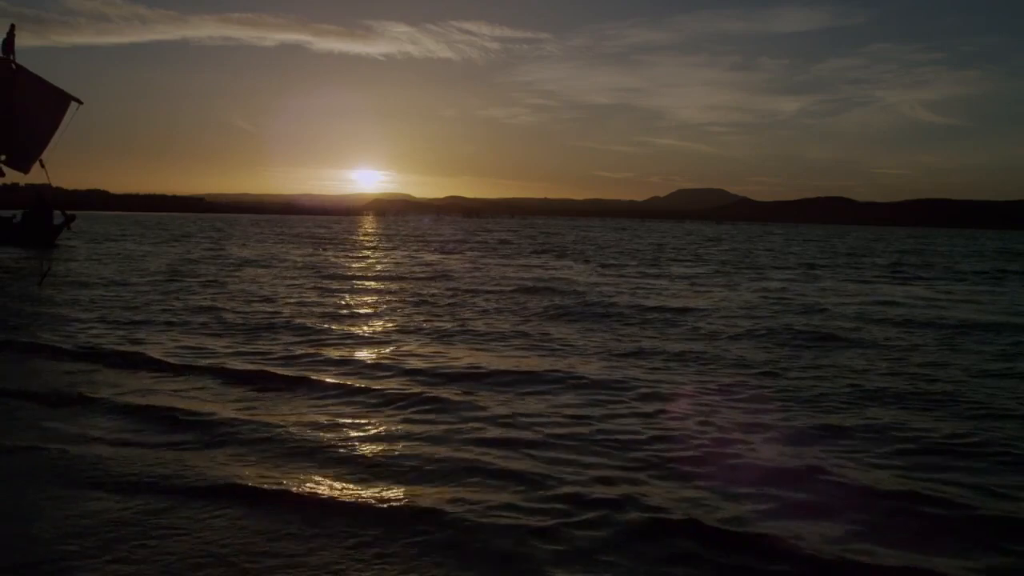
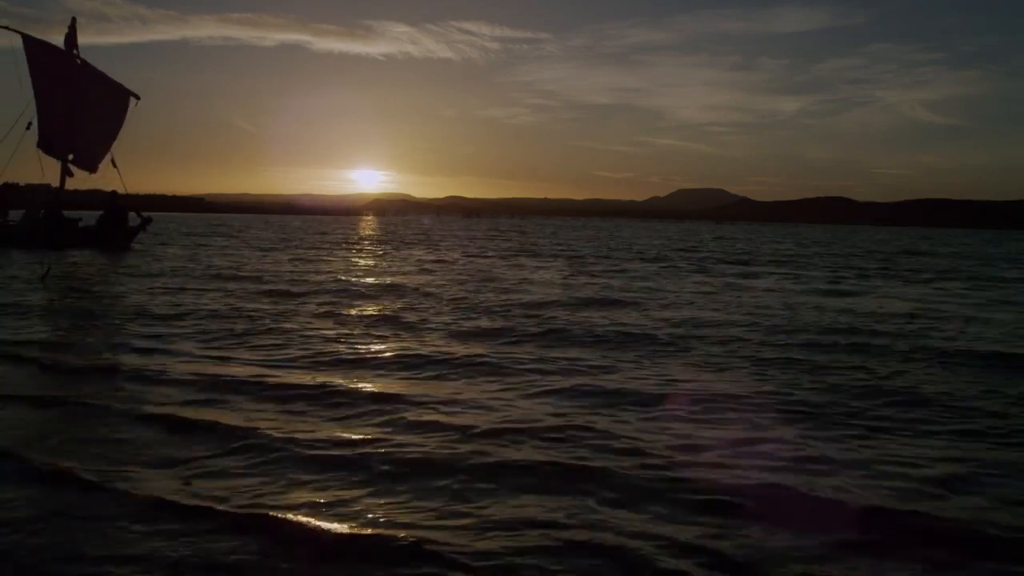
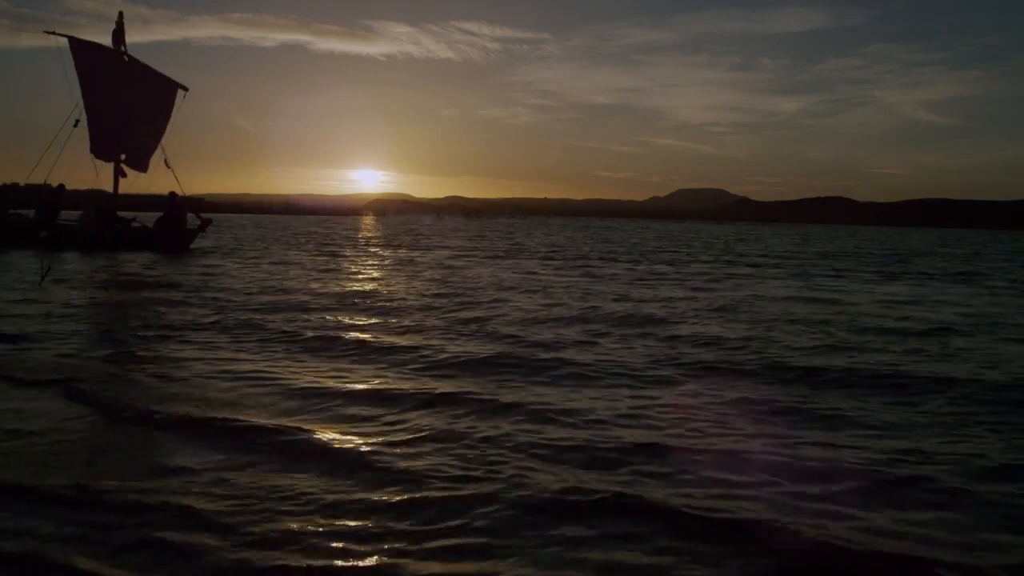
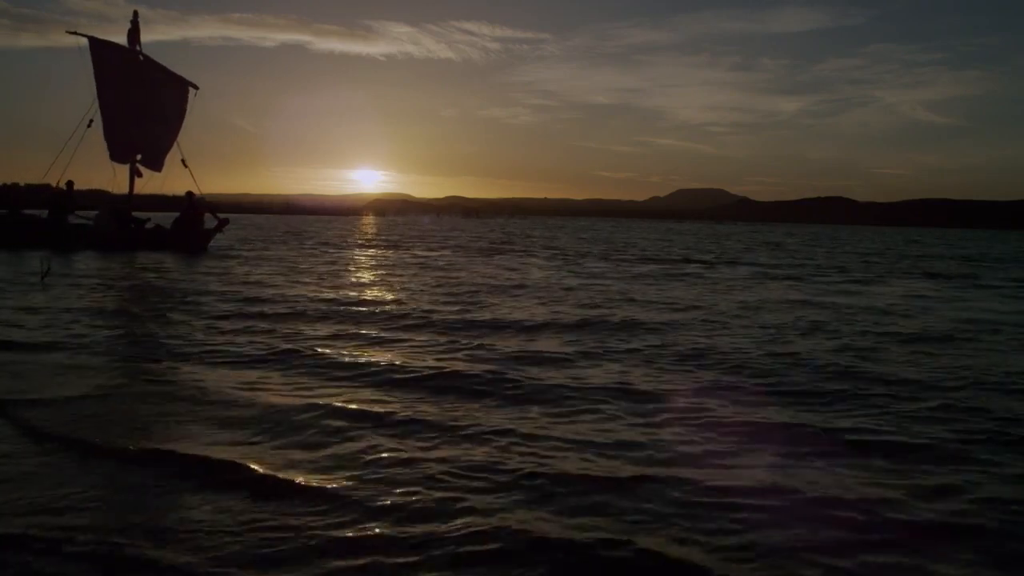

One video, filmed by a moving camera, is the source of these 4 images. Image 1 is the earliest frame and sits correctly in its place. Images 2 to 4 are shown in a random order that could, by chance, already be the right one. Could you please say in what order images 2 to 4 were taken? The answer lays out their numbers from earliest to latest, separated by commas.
2, 3, 4
